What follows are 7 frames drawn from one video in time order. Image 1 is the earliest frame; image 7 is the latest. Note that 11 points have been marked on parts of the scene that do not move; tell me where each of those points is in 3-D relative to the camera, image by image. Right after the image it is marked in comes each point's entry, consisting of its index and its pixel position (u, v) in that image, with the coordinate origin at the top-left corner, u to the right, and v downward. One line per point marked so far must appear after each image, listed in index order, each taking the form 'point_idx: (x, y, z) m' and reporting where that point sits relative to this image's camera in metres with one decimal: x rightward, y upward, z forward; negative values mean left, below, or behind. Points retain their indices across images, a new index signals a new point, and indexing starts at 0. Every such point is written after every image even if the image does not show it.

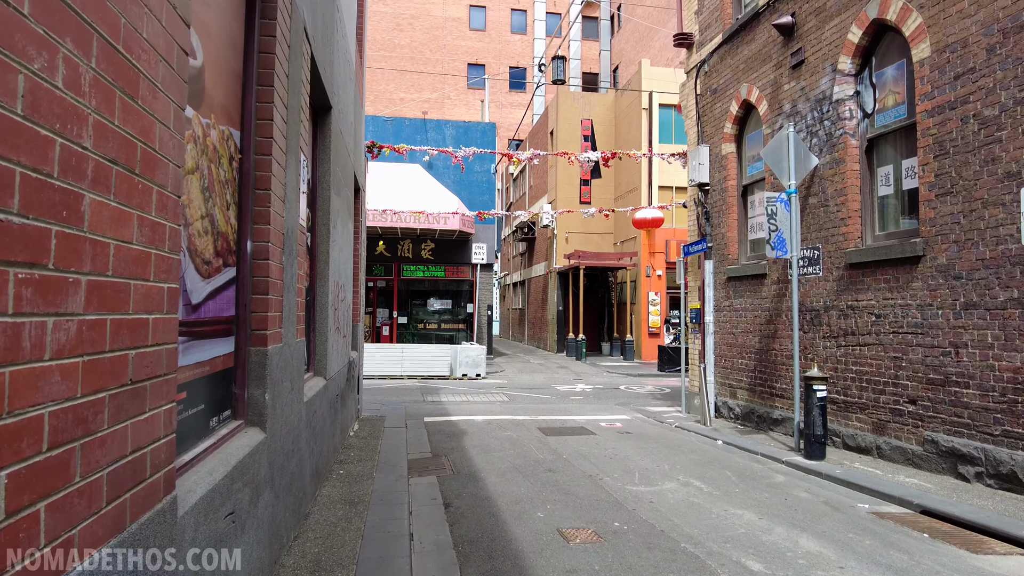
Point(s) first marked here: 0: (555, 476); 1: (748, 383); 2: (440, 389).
0: (+0.4, -1.9, +6.5) m
1: (+3.5, -1.4, +9.6) m
2: (-1.7, -2.4, +15.2) m
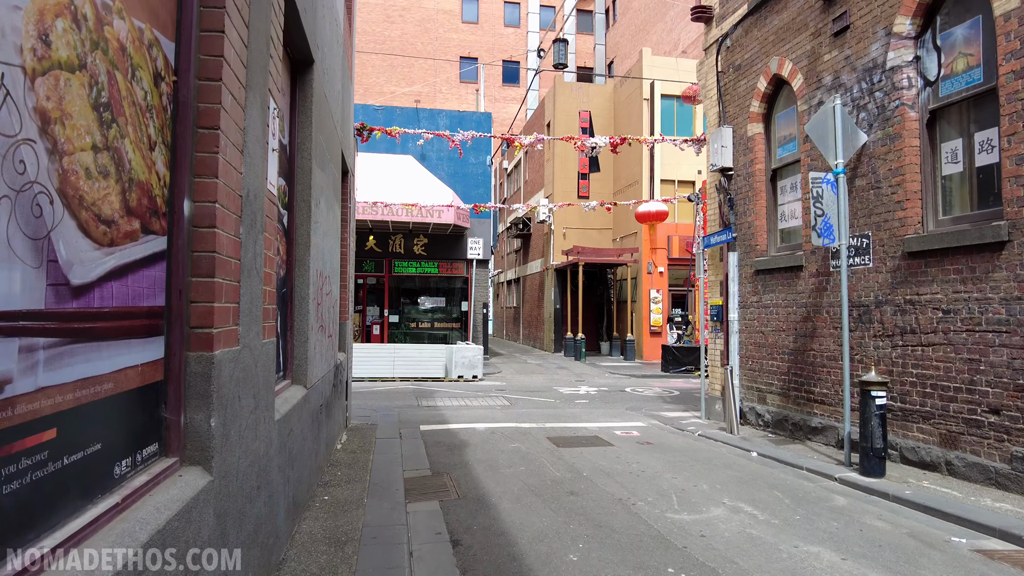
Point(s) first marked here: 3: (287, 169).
0: (+0.6, -1.8, +5.5) m
1: (+3.6, -1.3, +8.7) m
2: (-1.7, -2.3, +14.1) m
3: (-1.7, +0.9, +4.8) m
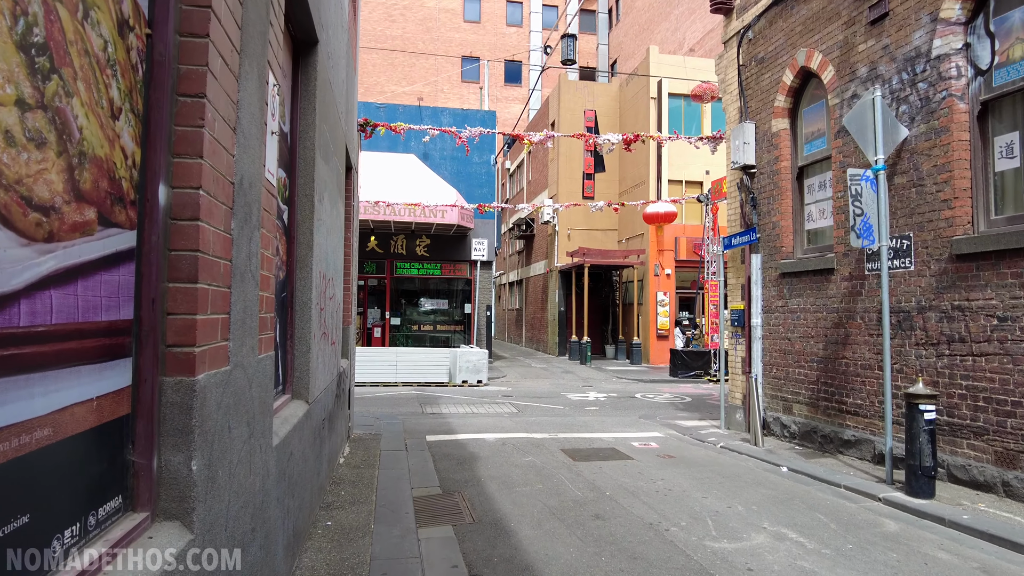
0: (+0.7, -1.9, +5.0) m
1: (+3.8, -1.4, +8.2) m
2: (-1.5, -2.3, +13.7) m
3: (-1.5, +0.9, +4.3) m
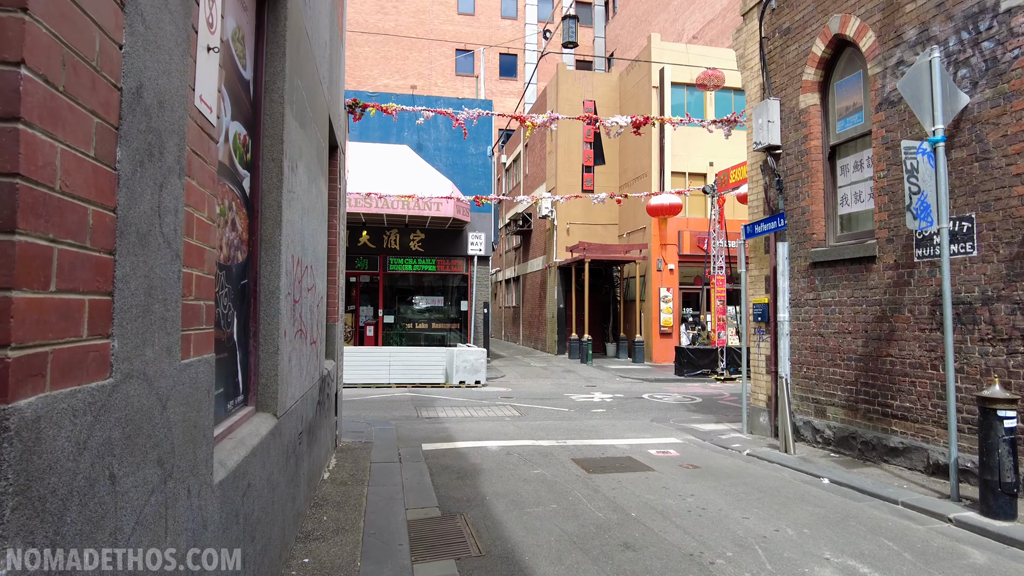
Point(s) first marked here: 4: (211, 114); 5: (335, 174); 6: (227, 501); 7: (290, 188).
0: (+0.8, -1.8, +4.2) m
1: (+3.8, -1.3, +7.4) m
2: (-1.5, -2.2, +12.8) m
3: (-1.4, +0.9, +3.5) m
4: (-1.1, +0.6, +2.3) m
5: (-2.1, +1.4, +7.7) m
6: (-1.1, -0.8, +2.4) m
7: (-1.4, +0.6, +3.9) m
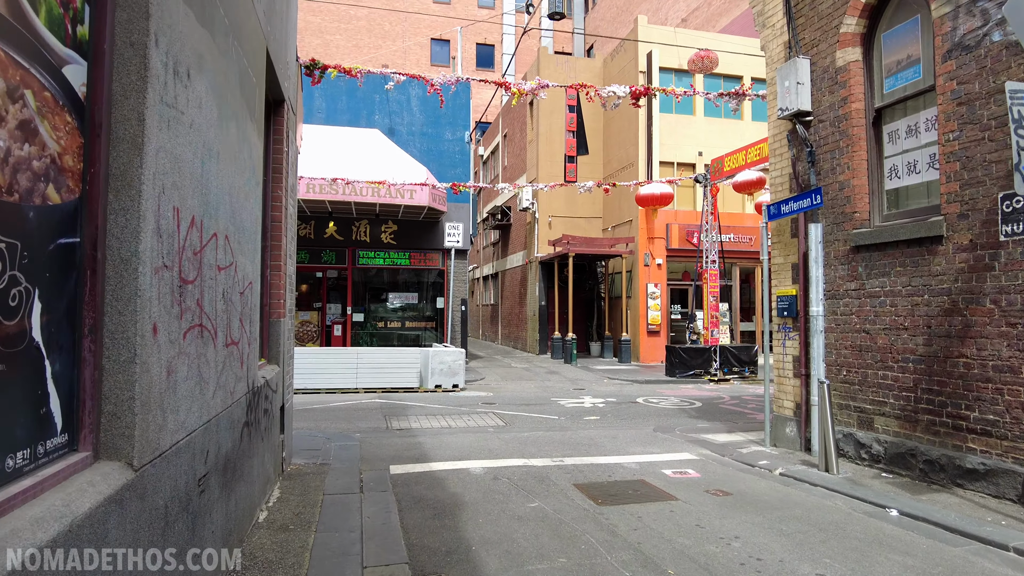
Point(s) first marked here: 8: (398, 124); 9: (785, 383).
0: (+0.8, -1.6, +2.9) m
1: (+3.7, -1.2, +6.2) m
2: (-1.8, -2.1, +11.4) m
3: (-1.4, +1.1, +2.1) m
4: (-1.0, +0.7, +0.8) m
5: (-2.2, +1.5, +6.2) m
6: (-1.0, -0.7, +1.0) m
7: (-1.3, +0.7, +2.5) m
8: (-3.5, +5.0, +19.7) m
9: (+3.3, -1.2, +7.9) m
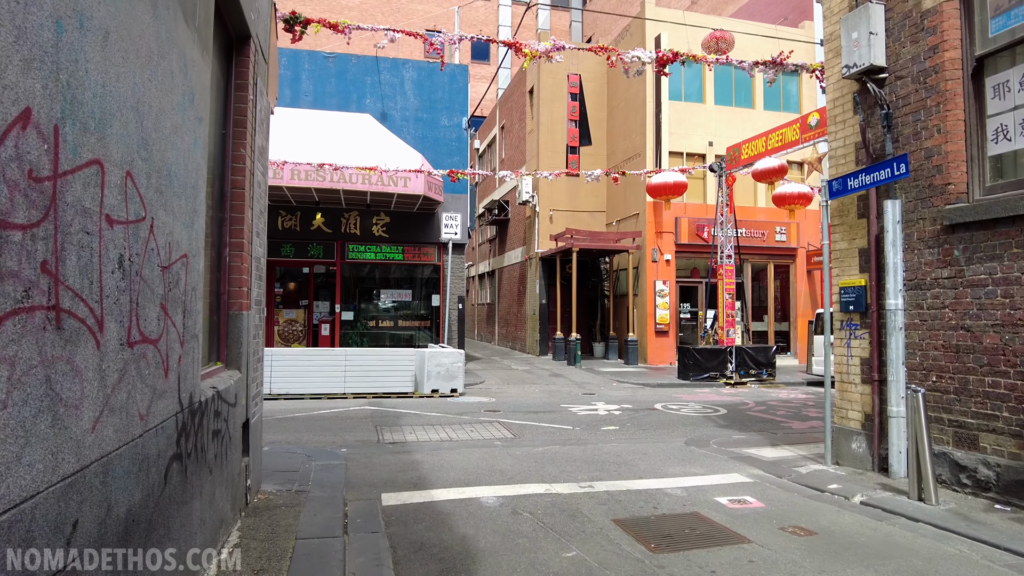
0: (+1.1, -1.5, +1.6) m
1: (+3.9, -1.1, +5.0) m
2: (-1.7, -2.0, +10.1) m
3: (-1.1, +1.2, +0.8) m
4: (-0.7, +0.8, -0.4) m
5: (-2.1, +1.6, +4.9) m
6: (-0.7, -0.6, -0.3) m
7: (-1.1, +0.8, +1.2) m
8: (-3.4, +5.1, +18.4) m
9: (+3.5, -1.1, +6.6) m
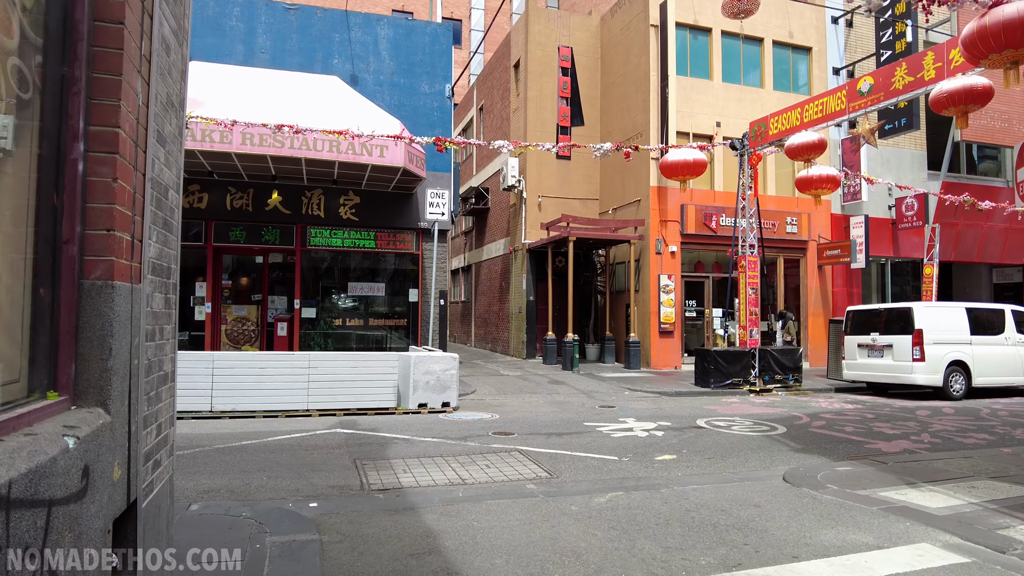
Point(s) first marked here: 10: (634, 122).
0: (+1.9, -1.3, -0.8) m
1: (+4.5, -0.9, +2.8) m
2: (-1.4, -1.8, +7.5) m
3: (-0.3, +1.4, -1.7) m
4: (+0.2, +1.0, -2.9) m
5: (-1.4, +1.8, +2.4) m
6: (+0.2, -0.4, -2.7) m
7: (-0.2, +1.0, -1.2) m
8: (-3.7, +5.3, +15.8) m
9: (+4.0, -0.9, +4.4) m
10: (+3.6, +4.8, +18.9) m
